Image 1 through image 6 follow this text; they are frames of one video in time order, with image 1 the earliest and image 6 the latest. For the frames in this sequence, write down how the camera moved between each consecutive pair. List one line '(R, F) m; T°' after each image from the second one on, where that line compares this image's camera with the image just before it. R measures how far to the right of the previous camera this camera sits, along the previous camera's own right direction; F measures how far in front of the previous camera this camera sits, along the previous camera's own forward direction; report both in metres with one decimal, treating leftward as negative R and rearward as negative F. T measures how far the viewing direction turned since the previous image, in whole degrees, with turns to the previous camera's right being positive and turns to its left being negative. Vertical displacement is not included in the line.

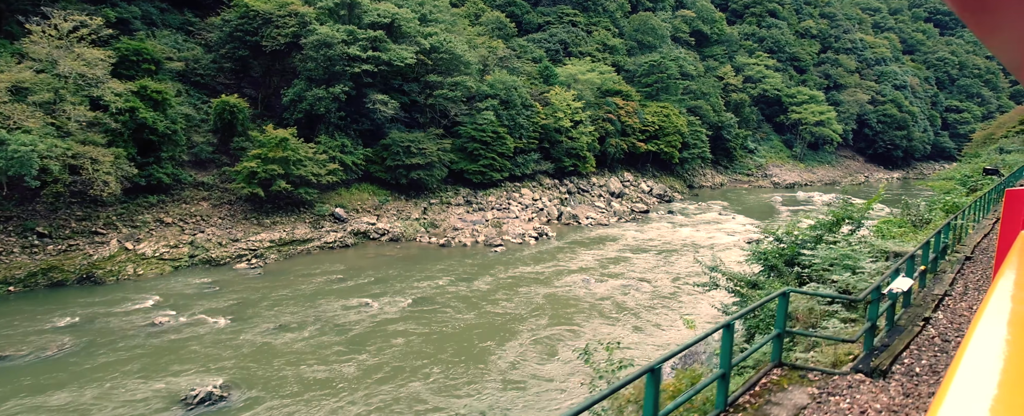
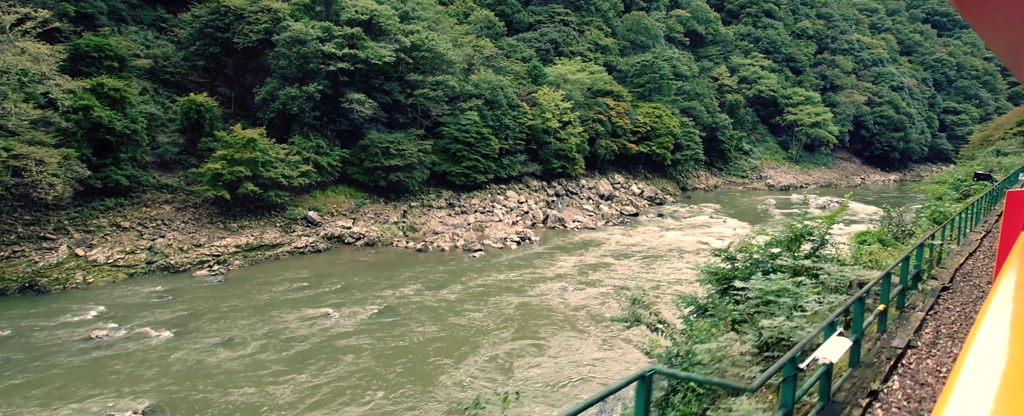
(+0.6, +0.7) m; 0°
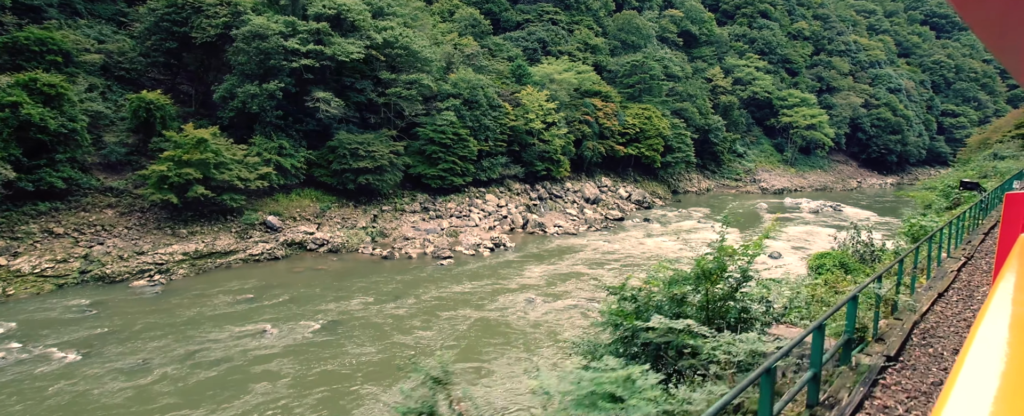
(+0.9, +1.0) m; 0°
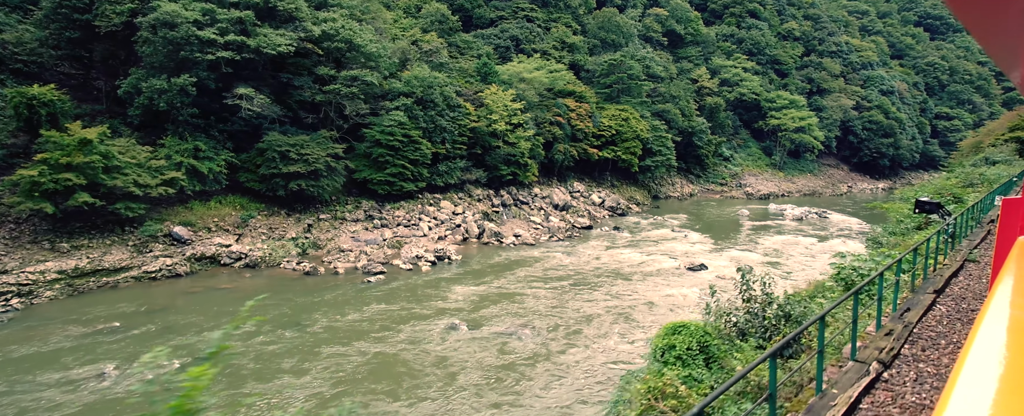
(+1.6, +2.0) m; 0°
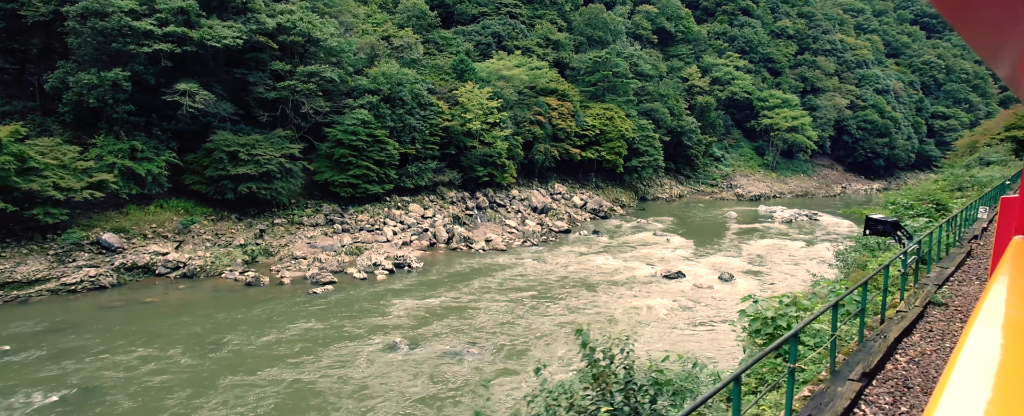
(+1.0, +1.3) m; 0°
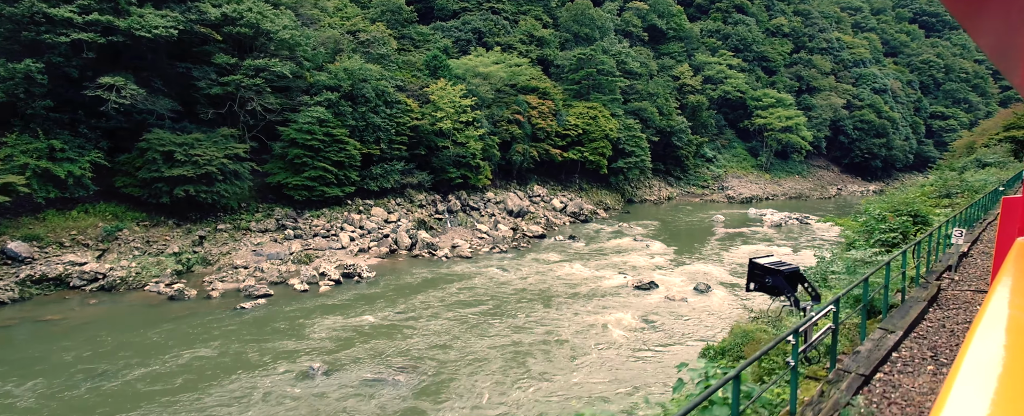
(+1.1, +1.5) m; 0°
